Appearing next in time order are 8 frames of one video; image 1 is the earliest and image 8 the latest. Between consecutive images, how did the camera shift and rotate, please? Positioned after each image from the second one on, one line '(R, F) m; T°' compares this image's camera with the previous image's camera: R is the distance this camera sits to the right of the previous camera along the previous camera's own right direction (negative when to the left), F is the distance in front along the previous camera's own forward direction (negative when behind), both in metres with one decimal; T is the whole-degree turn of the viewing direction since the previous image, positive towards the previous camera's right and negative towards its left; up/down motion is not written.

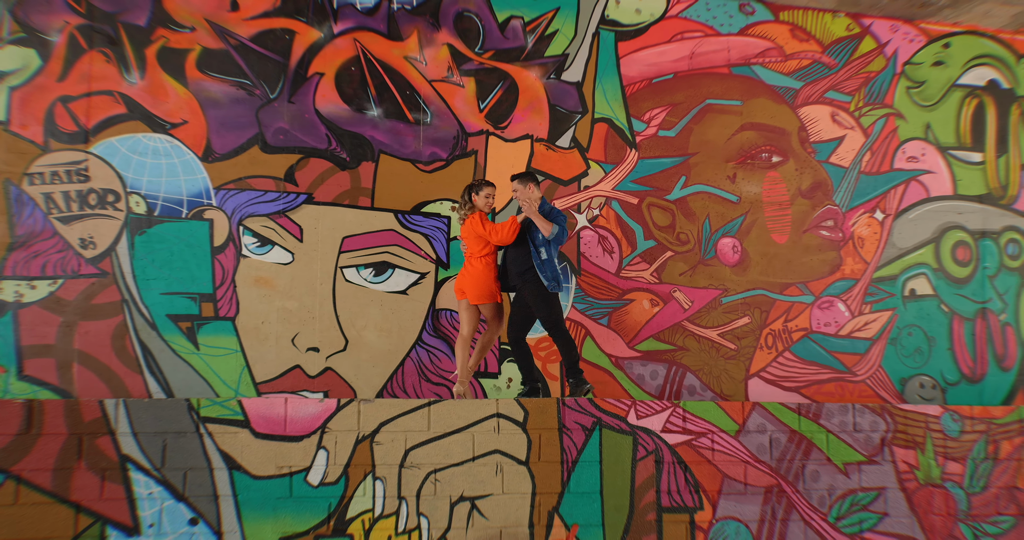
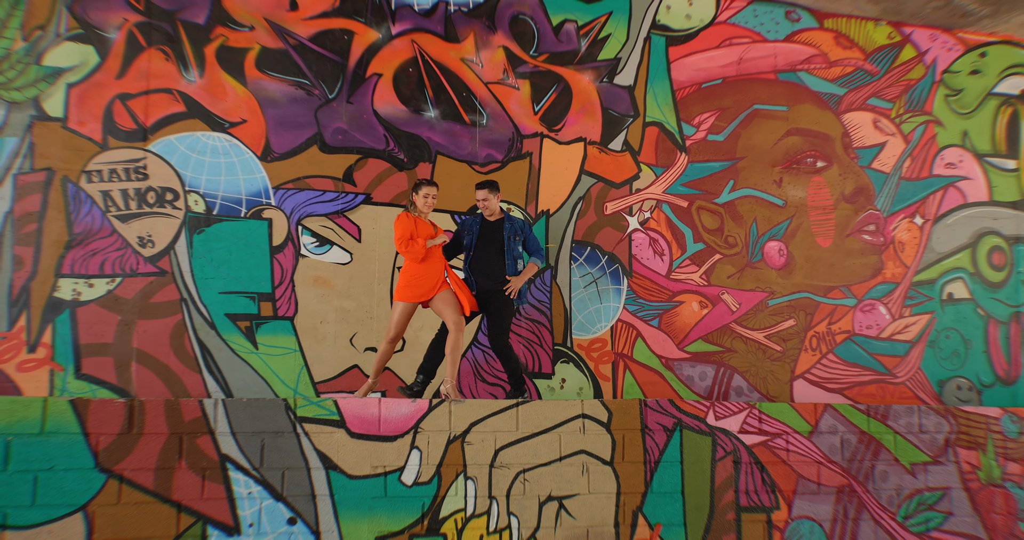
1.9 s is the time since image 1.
(-0.5, 0.0) m; +2°
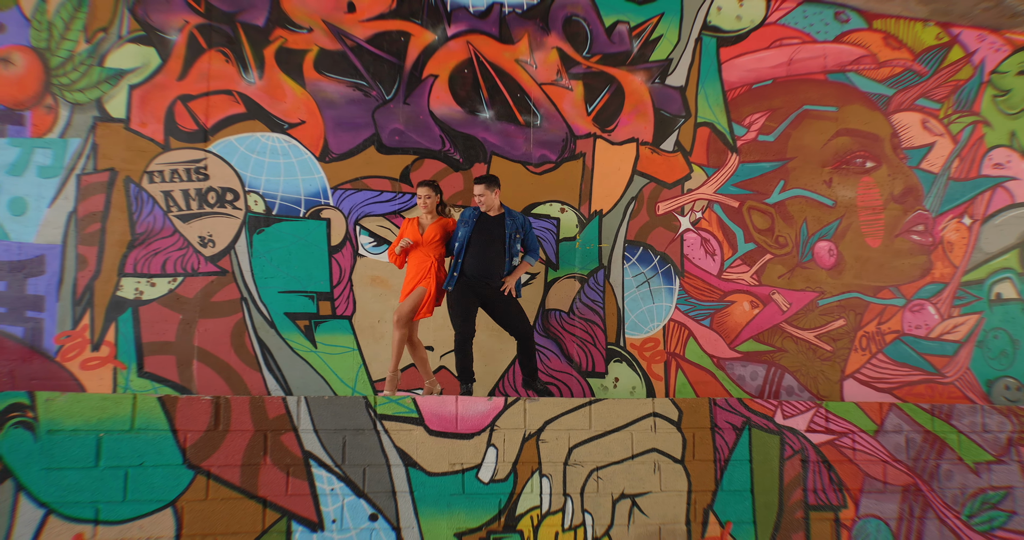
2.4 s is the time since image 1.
(-0.3, 0.0) m; 0°
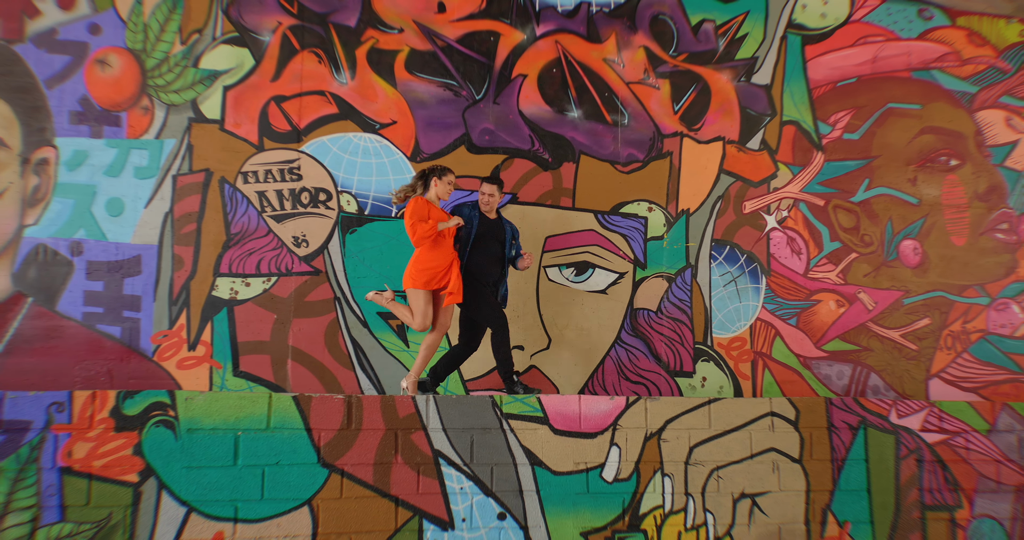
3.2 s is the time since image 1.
(-0.4, 0.0) m; -1°
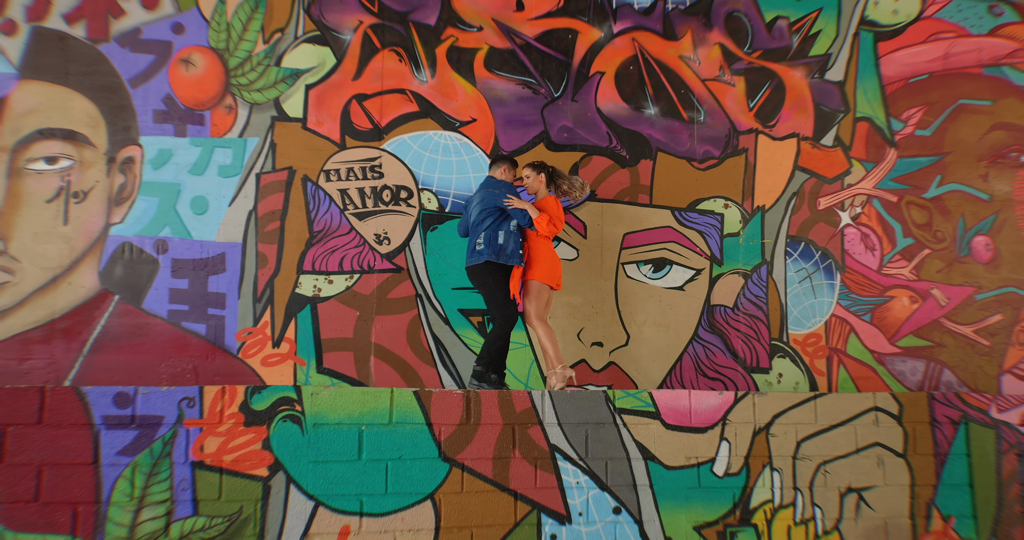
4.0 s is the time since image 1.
(-0.4, 0.0) m; 0°
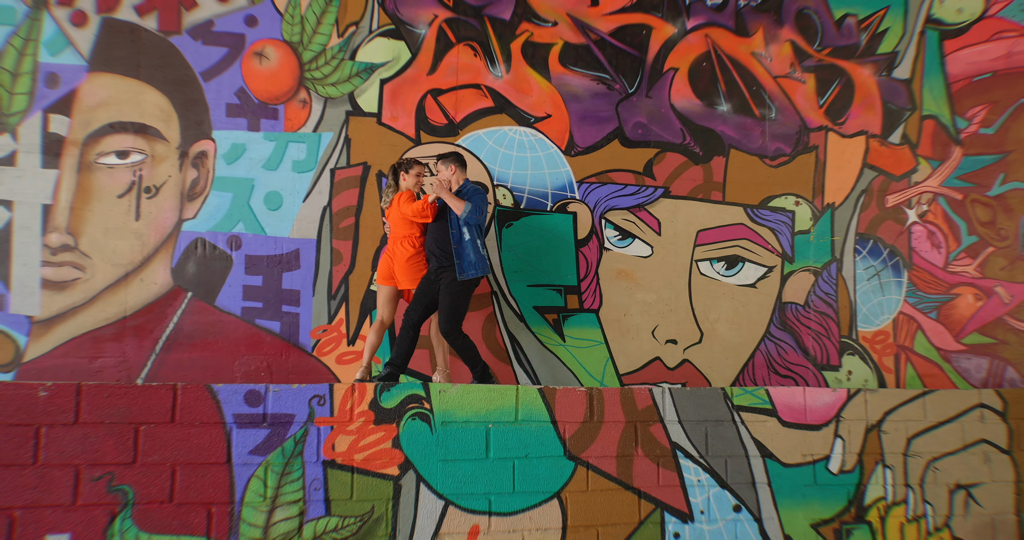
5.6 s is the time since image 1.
(-0.5, 0.0) m; +1°
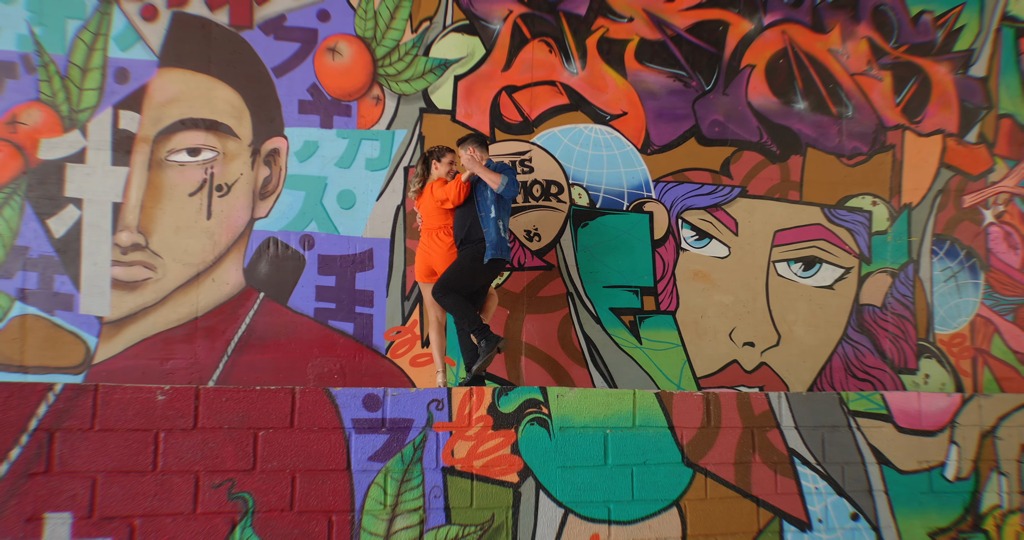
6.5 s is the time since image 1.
(-0.4, +0.1) m; 0°
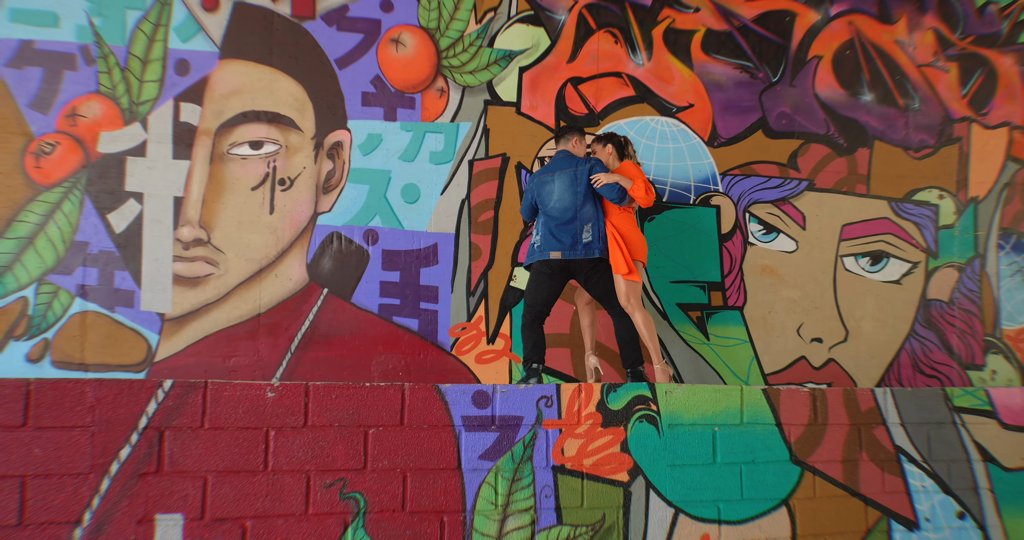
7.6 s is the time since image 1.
(-0.4, +0.1) m; 0°
